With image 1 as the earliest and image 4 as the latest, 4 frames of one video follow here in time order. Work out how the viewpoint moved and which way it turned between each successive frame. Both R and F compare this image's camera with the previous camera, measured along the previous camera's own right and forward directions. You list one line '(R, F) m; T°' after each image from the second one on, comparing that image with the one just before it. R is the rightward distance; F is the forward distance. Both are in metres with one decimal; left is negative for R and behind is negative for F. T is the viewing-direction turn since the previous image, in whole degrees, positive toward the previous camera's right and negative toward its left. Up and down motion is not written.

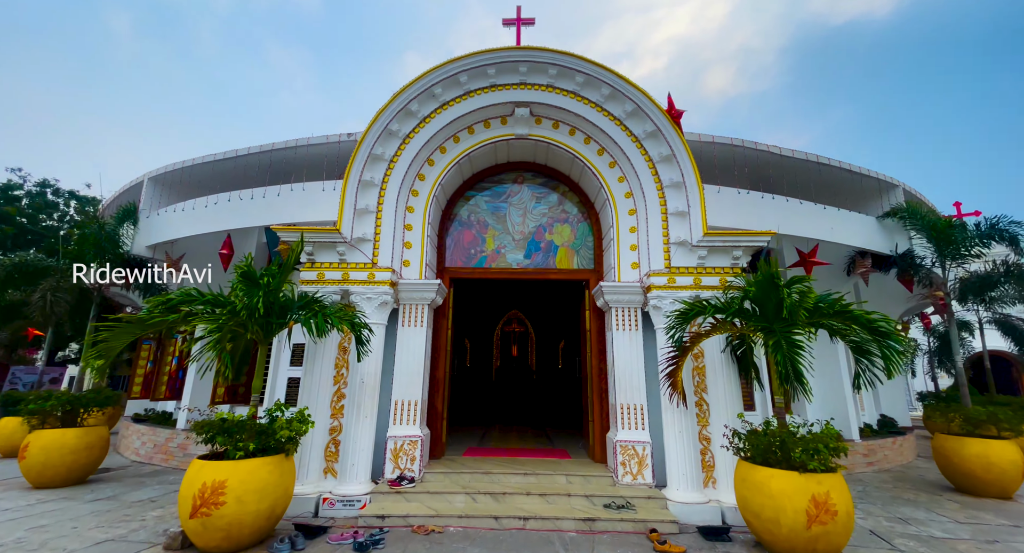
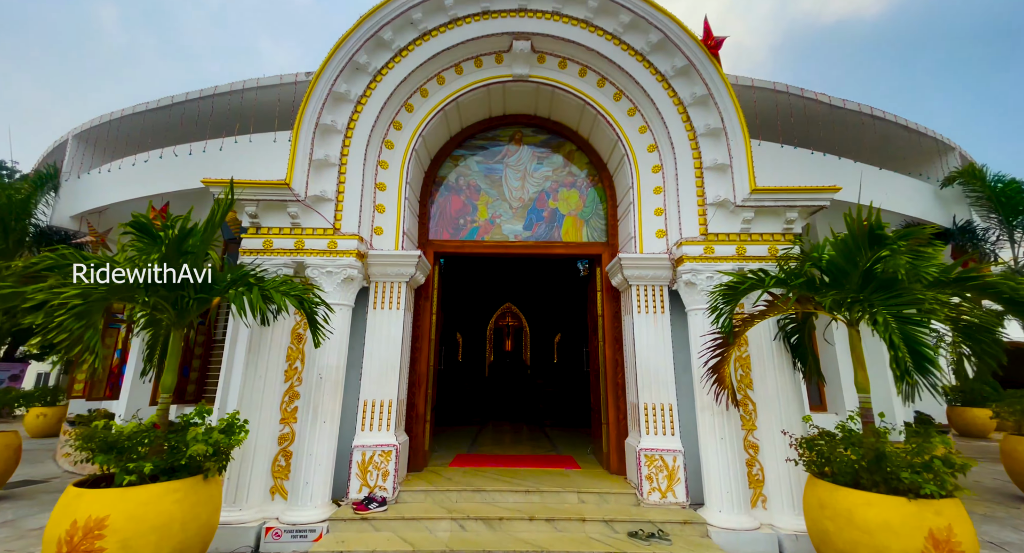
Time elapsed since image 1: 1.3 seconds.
(0.0, +1.3) m; +1°
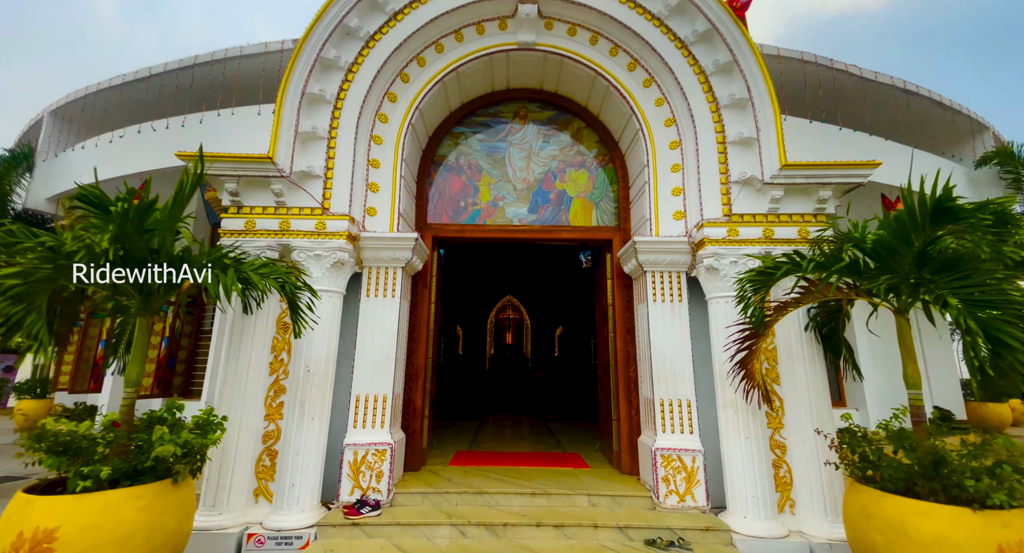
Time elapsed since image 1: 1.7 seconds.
(0.0, +0.4) m; 0°
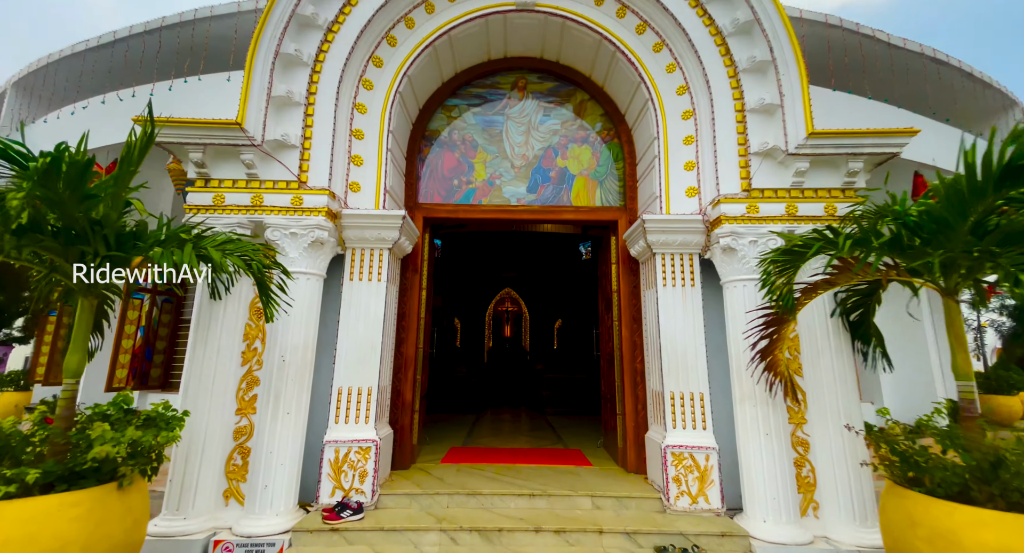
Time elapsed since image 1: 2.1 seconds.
(0.0, +0.4) m; 0°
